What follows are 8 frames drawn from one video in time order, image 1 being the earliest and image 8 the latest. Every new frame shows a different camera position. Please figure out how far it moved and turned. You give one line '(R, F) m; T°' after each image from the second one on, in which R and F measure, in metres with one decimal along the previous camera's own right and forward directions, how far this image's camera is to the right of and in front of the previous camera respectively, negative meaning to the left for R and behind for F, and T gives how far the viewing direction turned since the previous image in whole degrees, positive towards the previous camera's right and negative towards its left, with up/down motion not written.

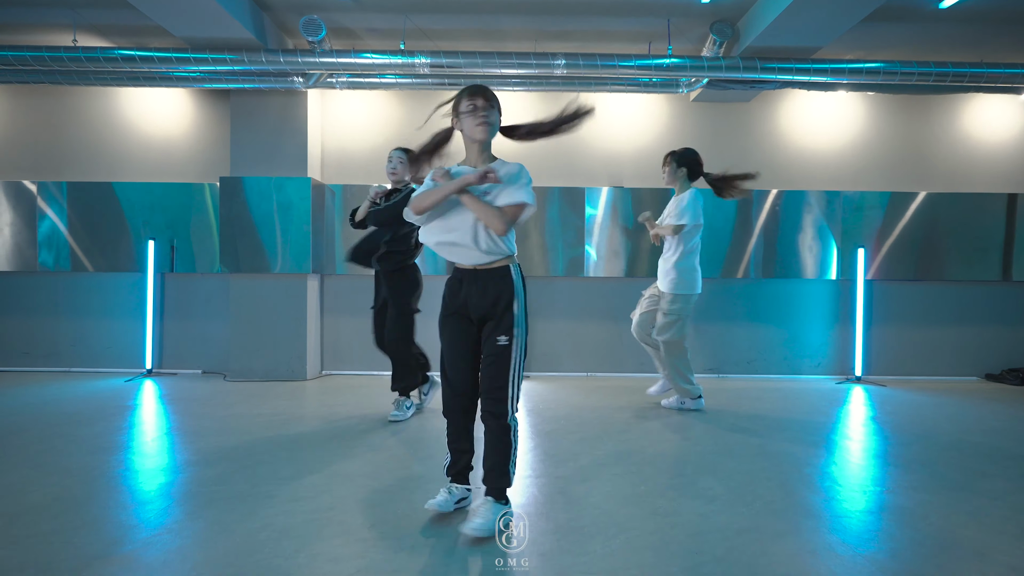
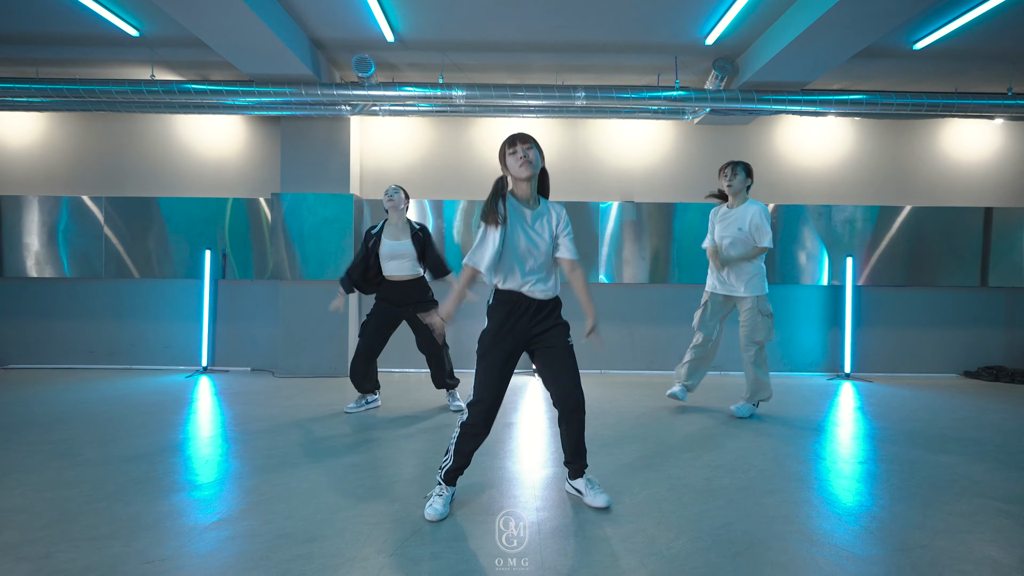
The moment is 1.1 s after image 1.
(-0.2, -0.6) m; 0°
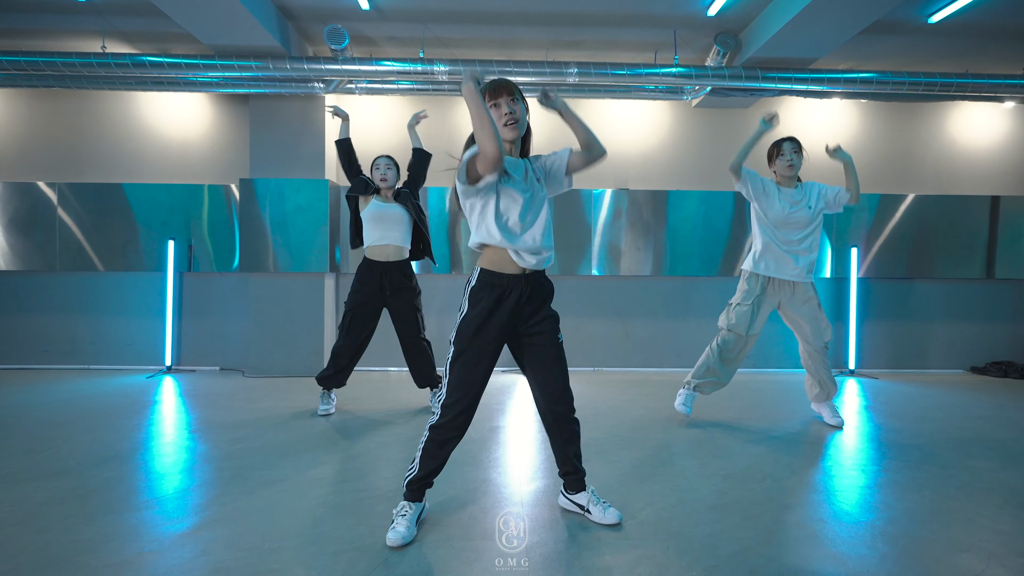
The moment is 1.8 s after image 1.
(0.0, +0.4) m; +1°
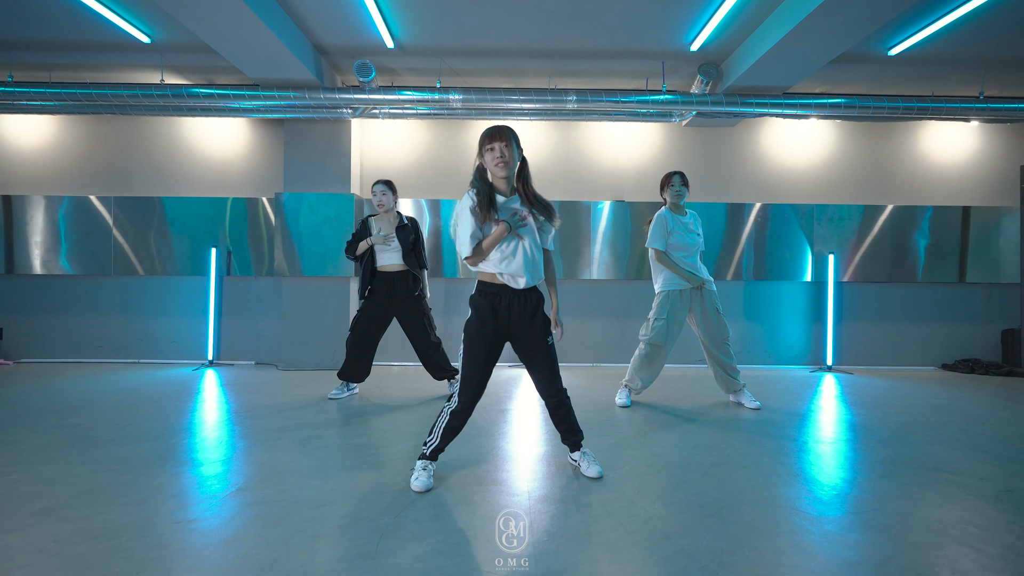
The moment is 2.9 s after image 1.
(0.0, -0.6) m; -1°
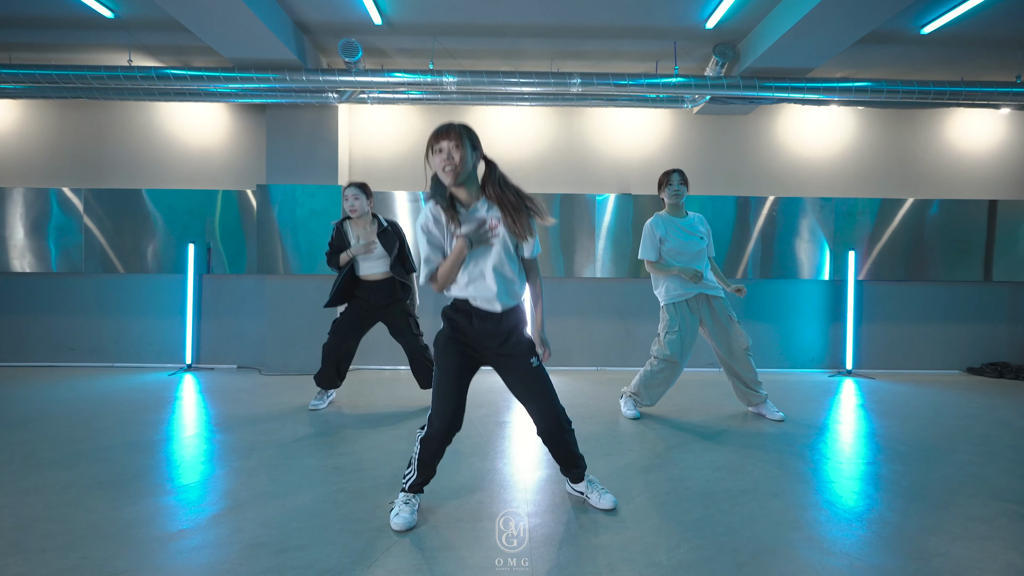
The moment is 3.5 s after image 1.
(0.0, +0.4) m; 0°
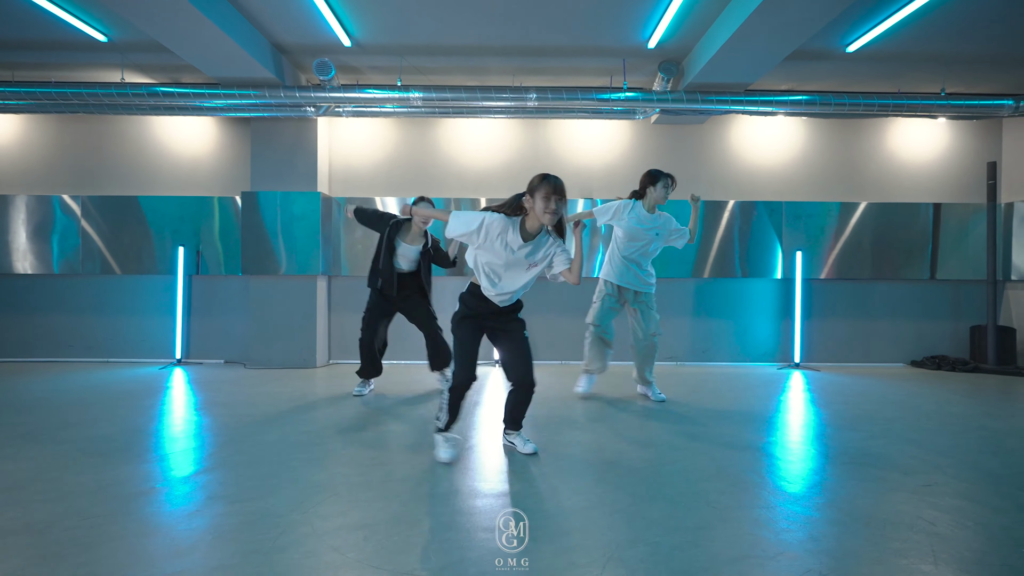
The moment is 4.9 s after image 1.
(+0.4, -0.4) m; 0°
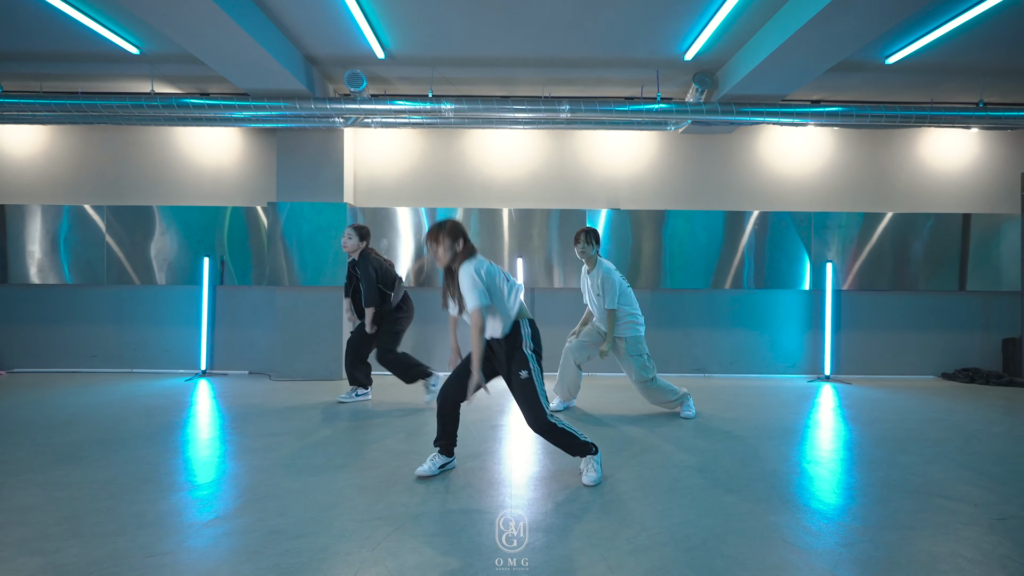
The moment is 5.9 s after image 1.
(-0.3, +0.1) m; 0°
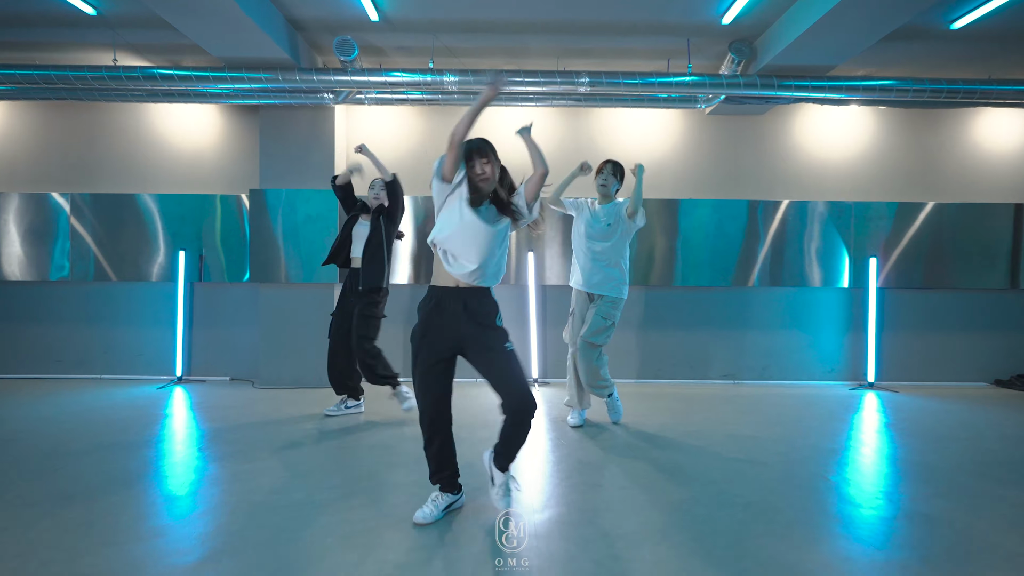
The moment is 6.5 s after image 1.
(-0.1, +0.6) m; 0°
